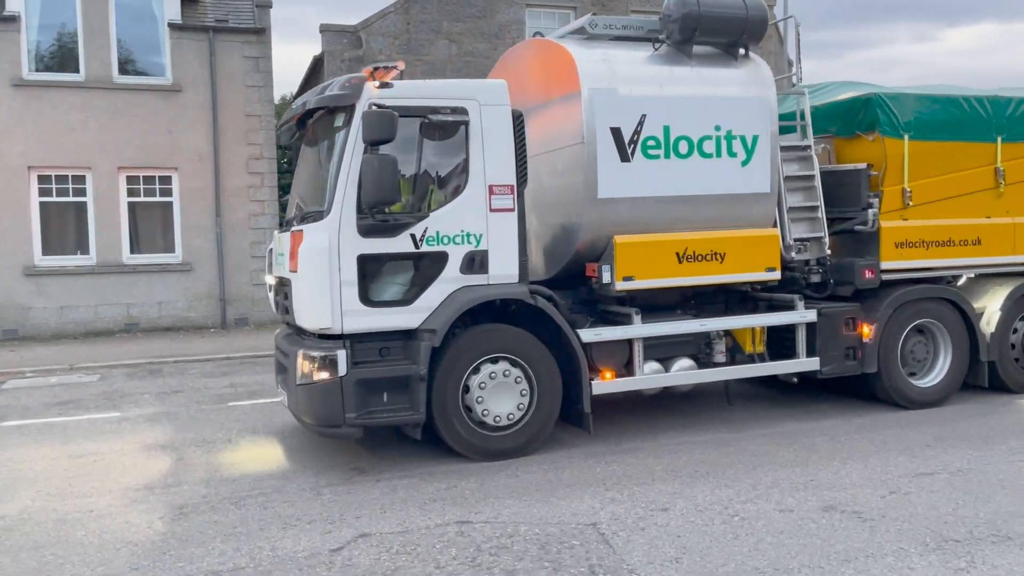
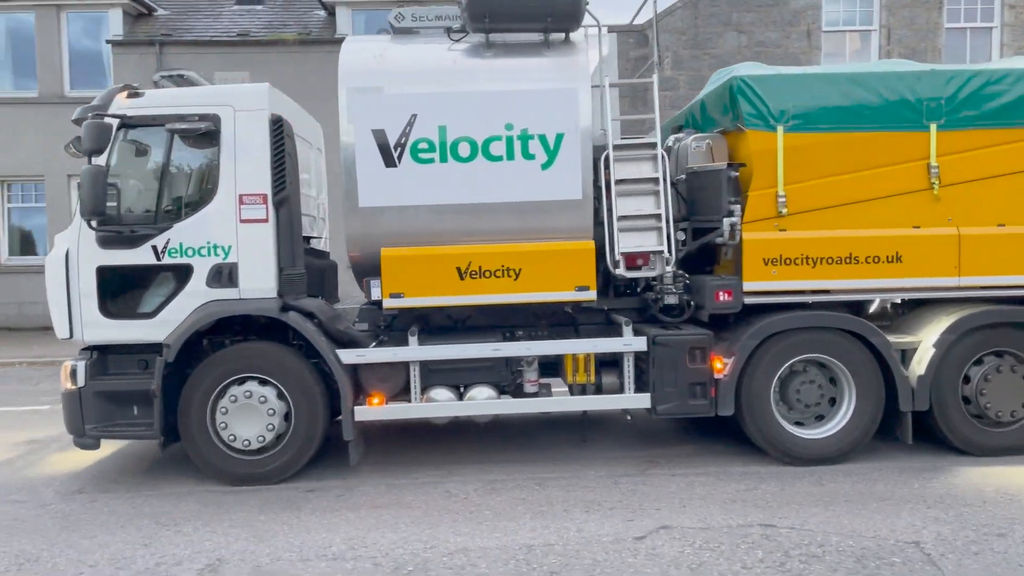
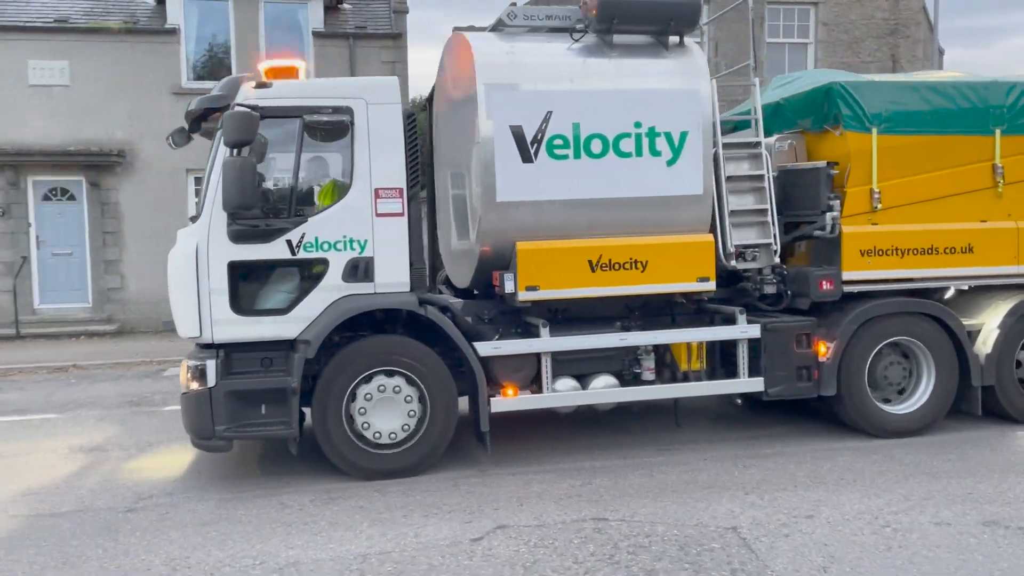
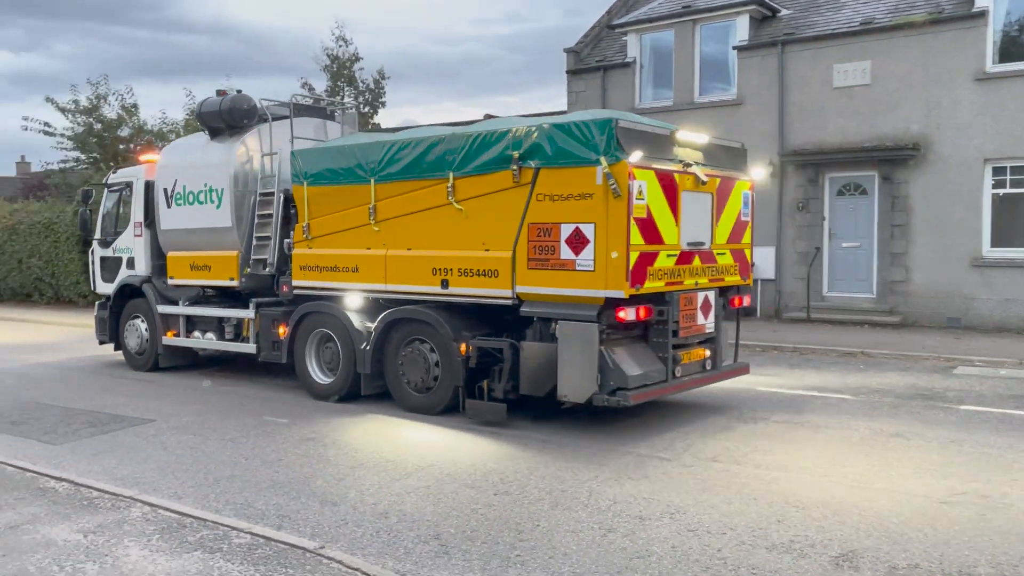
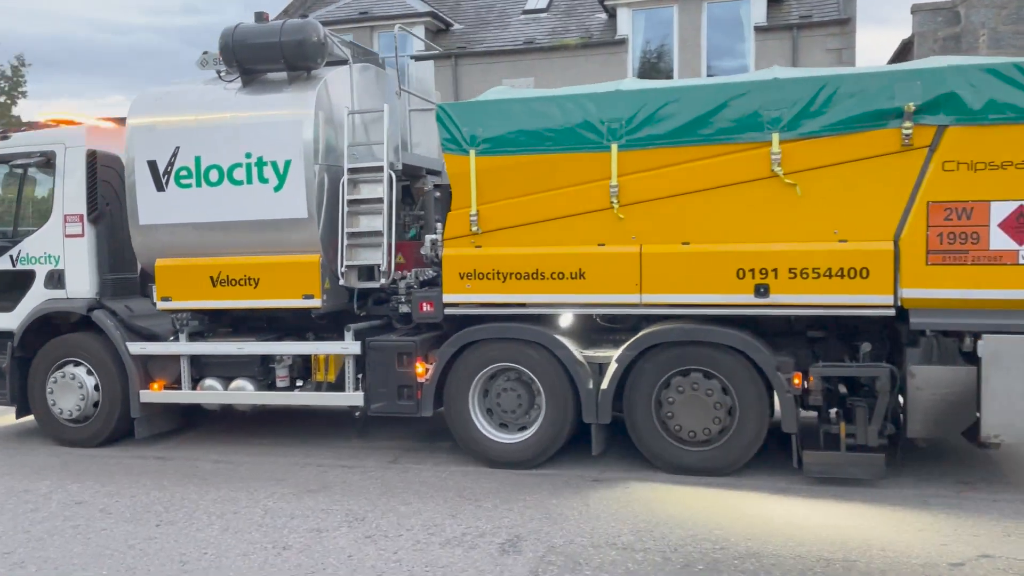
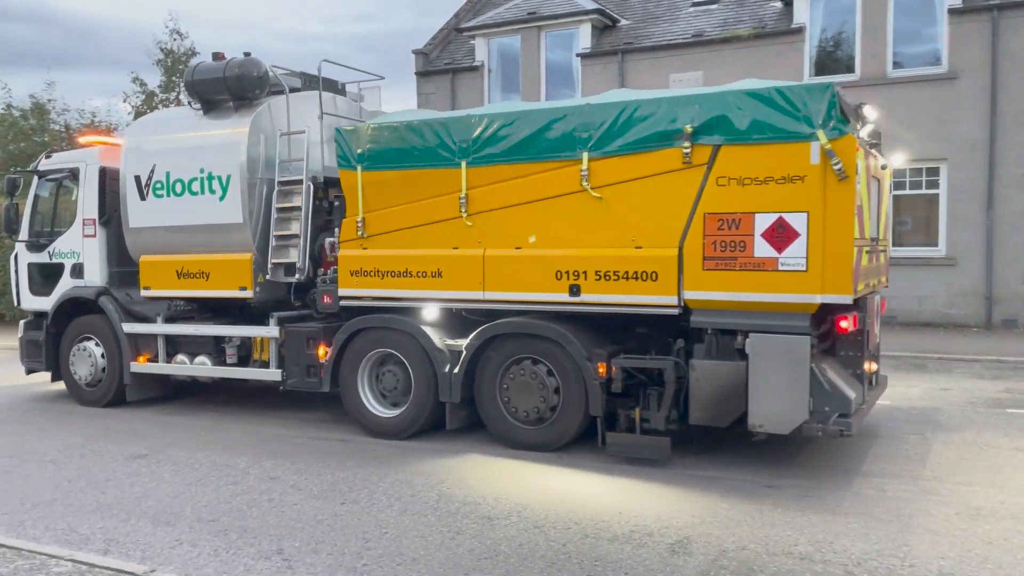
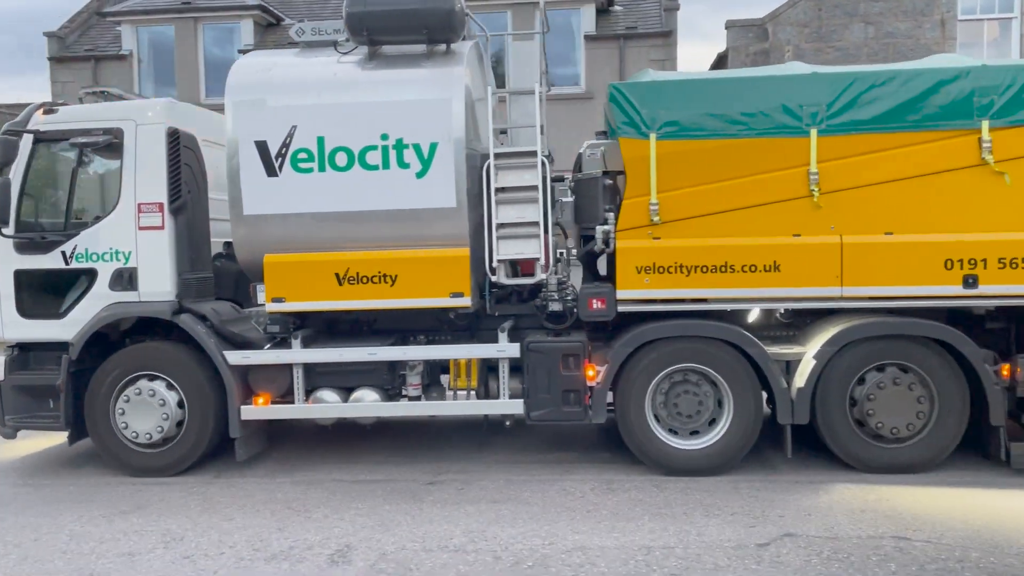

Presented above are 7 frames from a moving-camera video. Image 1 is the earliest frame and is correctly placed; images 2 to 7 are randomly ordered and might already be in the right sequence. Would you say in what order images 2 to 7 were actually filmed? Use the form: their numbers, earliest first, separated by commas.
3, 2, 7, 5, 6, 4
